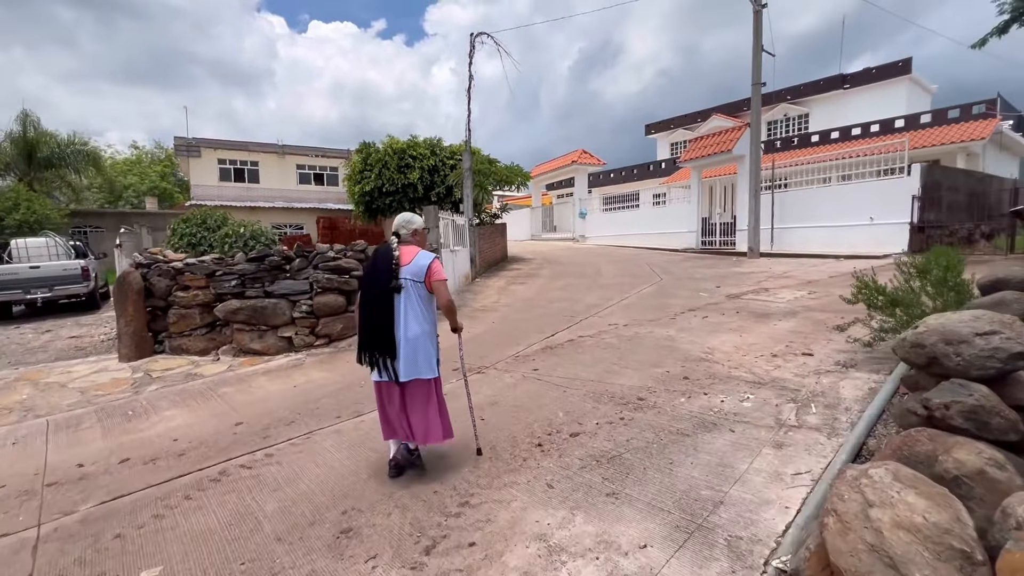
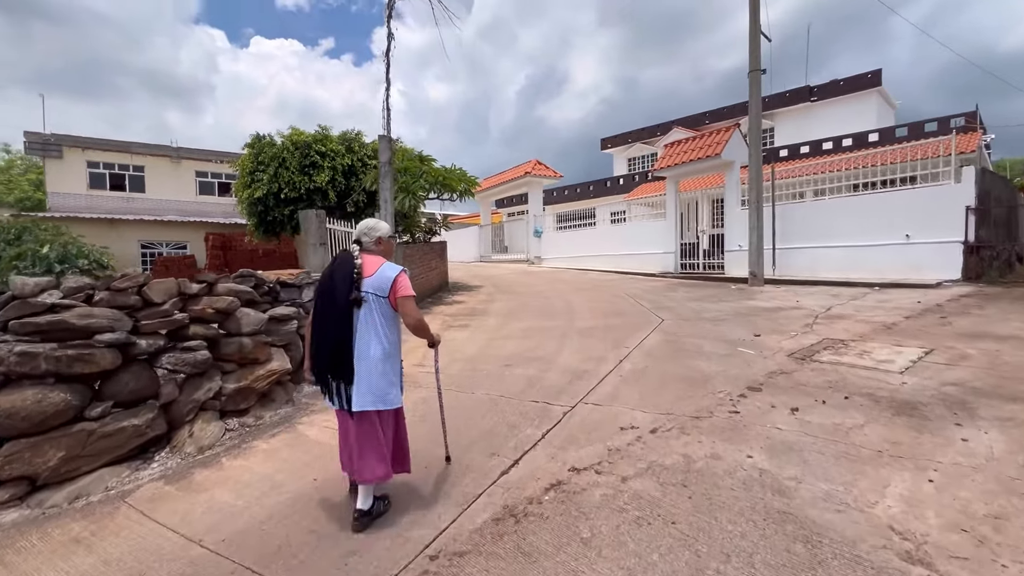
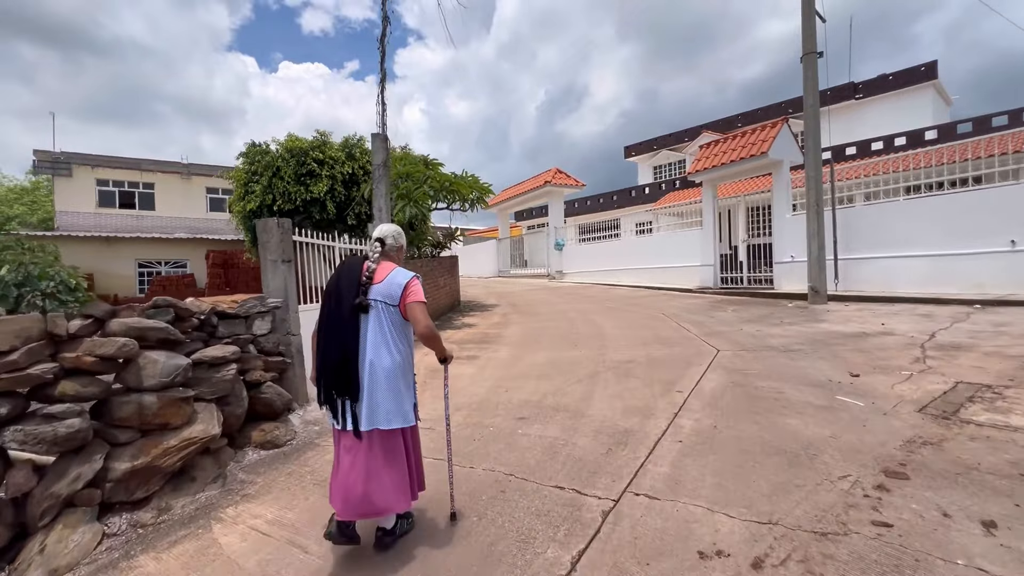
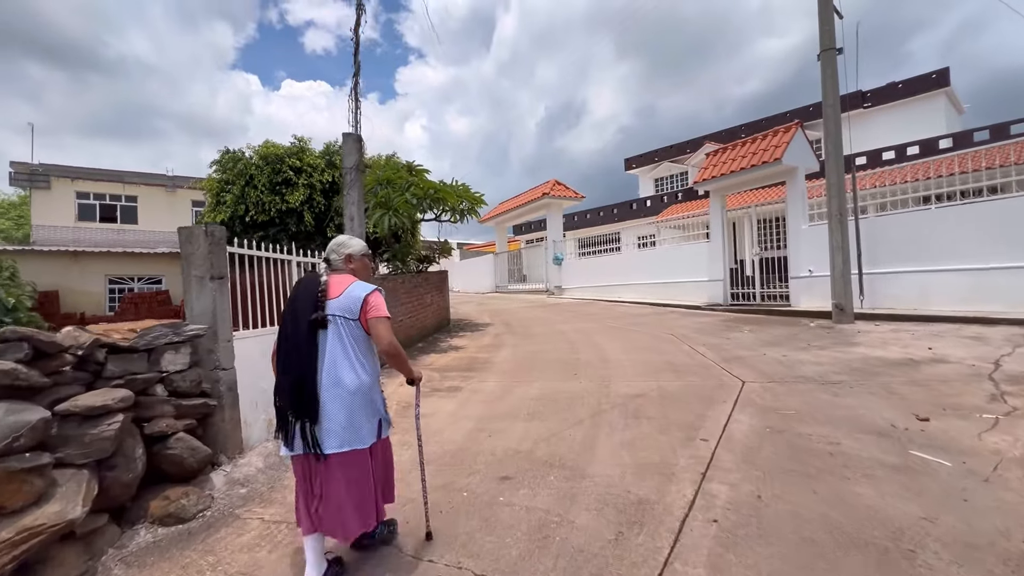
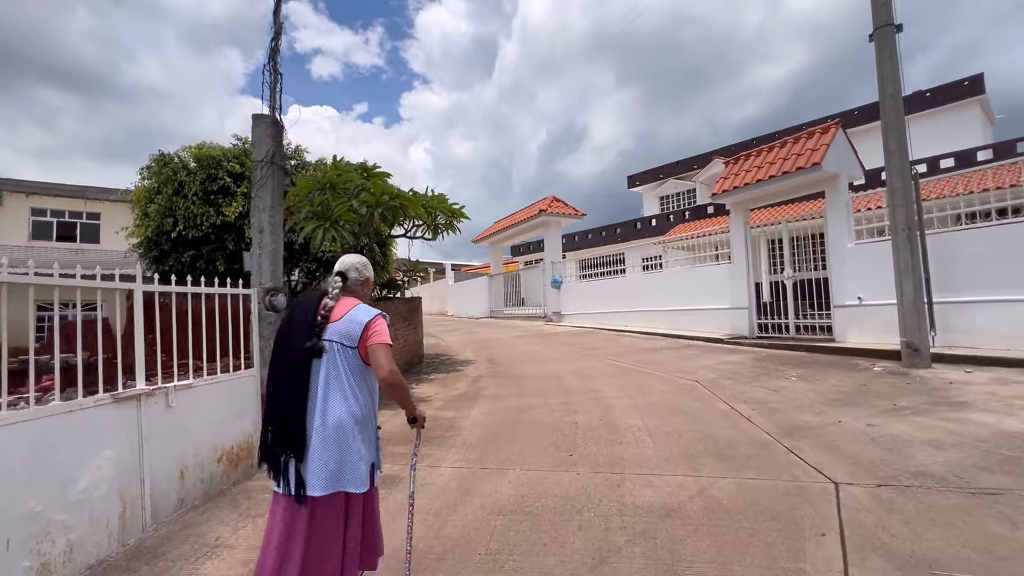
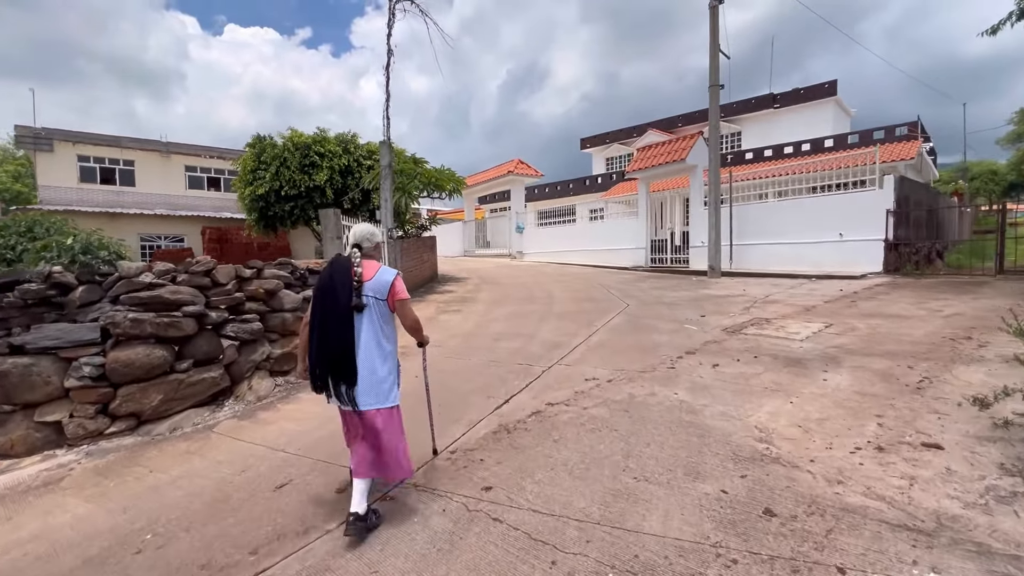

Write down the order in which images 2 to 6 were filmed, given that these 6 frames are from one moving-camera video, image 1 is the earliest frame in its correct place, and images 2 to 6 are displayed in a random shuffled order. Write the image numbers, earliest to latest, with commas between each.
6, 2, 3, 4, 5
